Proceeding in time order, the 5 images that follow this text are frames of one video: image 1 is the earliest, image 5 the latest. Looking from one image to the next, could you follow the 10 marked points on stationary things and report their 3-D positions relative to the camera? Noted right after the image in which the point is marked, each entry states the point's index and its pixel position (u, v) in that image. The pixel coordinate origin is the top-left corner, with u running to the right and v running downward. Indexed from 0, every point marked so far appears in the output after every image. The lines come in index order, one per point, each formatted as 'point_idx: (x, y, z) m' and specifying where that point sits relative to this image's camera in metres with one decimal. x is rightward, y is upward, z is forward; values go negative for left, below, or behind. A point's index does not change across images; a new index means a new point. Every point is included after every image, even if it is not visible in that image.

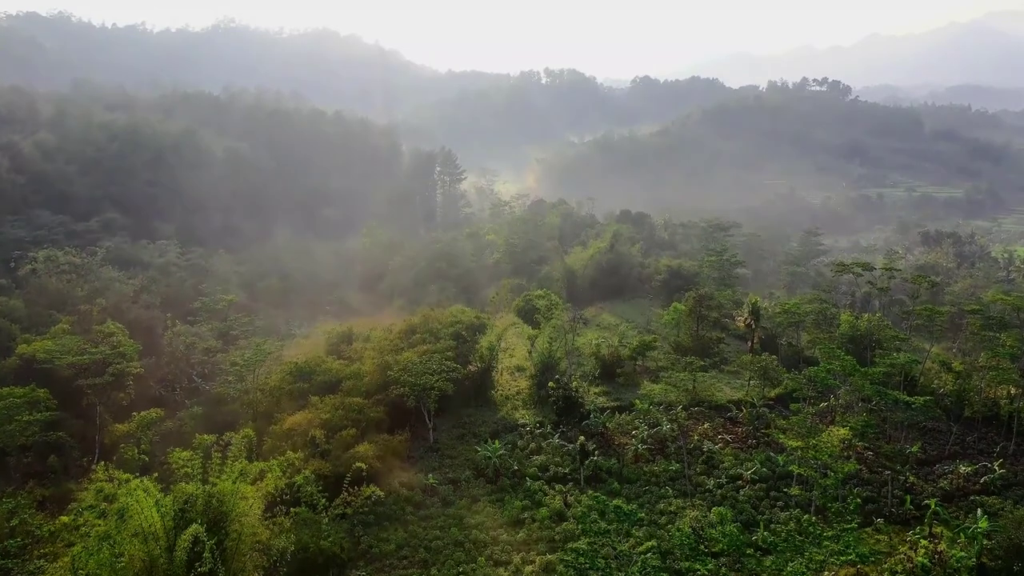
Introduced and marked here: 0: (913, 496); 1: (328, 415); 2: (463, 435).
0: (+11.3, -5.8, +16.3) m
1: (-5.7, -3.9, +17.8) m
2: (-1.6, -4.9, +19.4) m
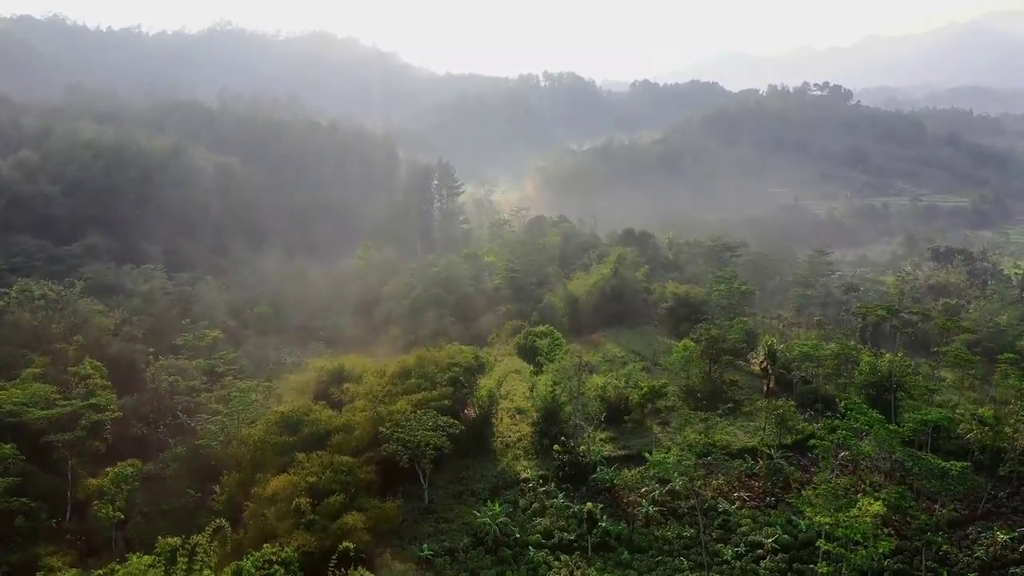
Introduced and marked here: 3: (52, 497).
0: (+11.3, -7.3, +15.0) m
1: (-5.6, -5.4, +16.4) m
2: (-1.6, -6.4, +18.1) m
3: (-15.1, -6.9, +19.0) m
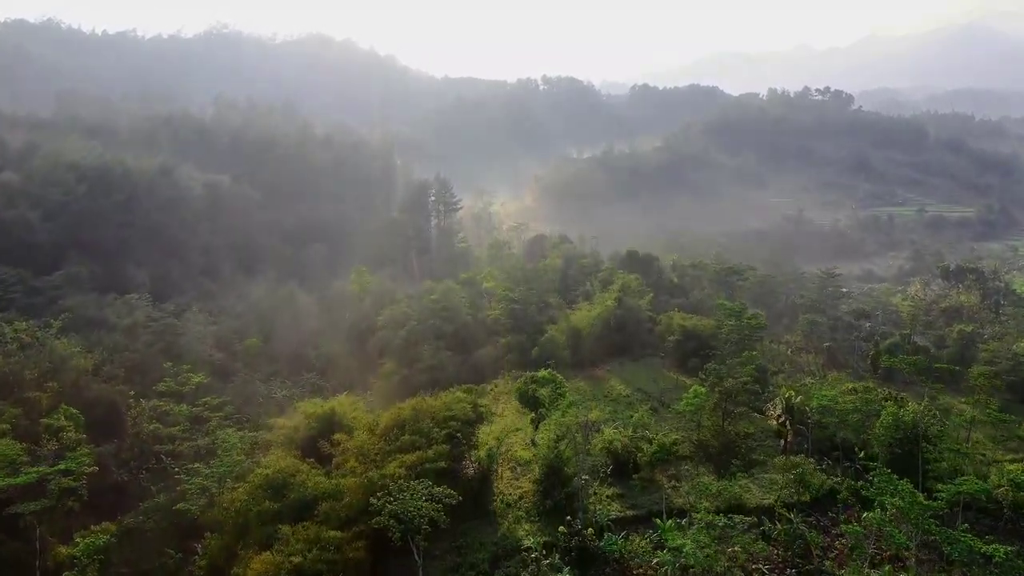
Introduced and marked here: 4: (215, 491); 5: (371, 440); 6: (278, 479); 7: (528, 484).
0: (+11.4, -8.9, +13.7) m
1: (-5.6, -7.1, +15.1) m
2: (-1.5, -8.1, +16.8) m
3: (-15.0, -8.6, +17.7) m
4: (-9.9, -6.8, +19.3) m
5: (-4.8, -5.1, +19.7) m
6: (-7.3, -6.0, +18.1) m
7: (+0.5, -6.7, +19.8) m
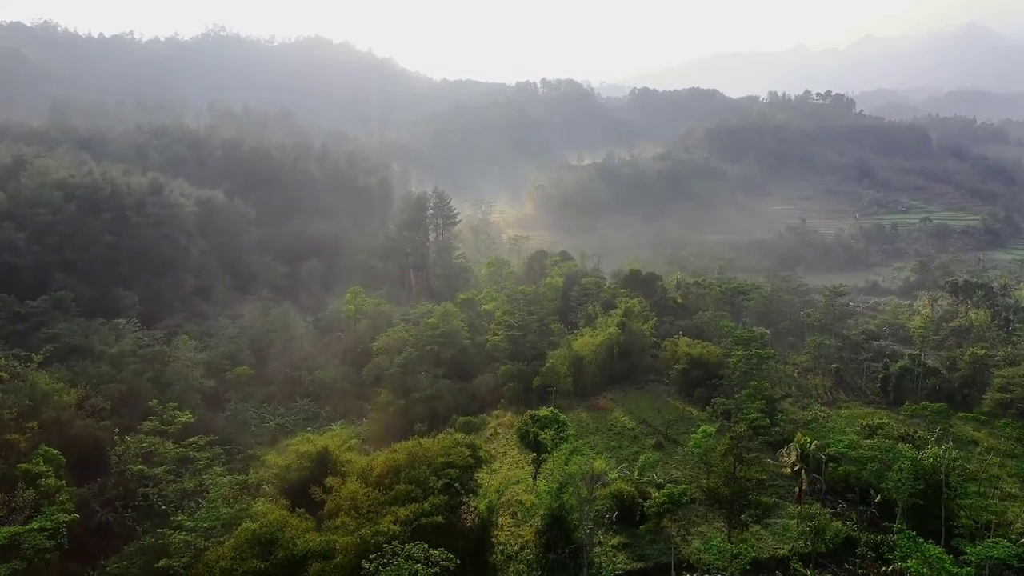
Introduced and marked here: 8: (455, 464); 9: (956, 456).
0: (+11.4, -10.2, +12.8) m
1: (-5.5, -8.4, +14.2) m
2: (-1.5, -9.4, +15.8) m
3: (-15.0, -9.9, +16.7) m
4: (-9.9, -8.1, +18.3) m
5: (-4.8, -6.5, +18.8) m
6: (-7.3, -7.3, +17.1) m
7: (+0.6, -8.0, +18.8) m
8: (-1.9, -5.9, +19.6) m
9: (+14.7, -5.7, +19.2) m
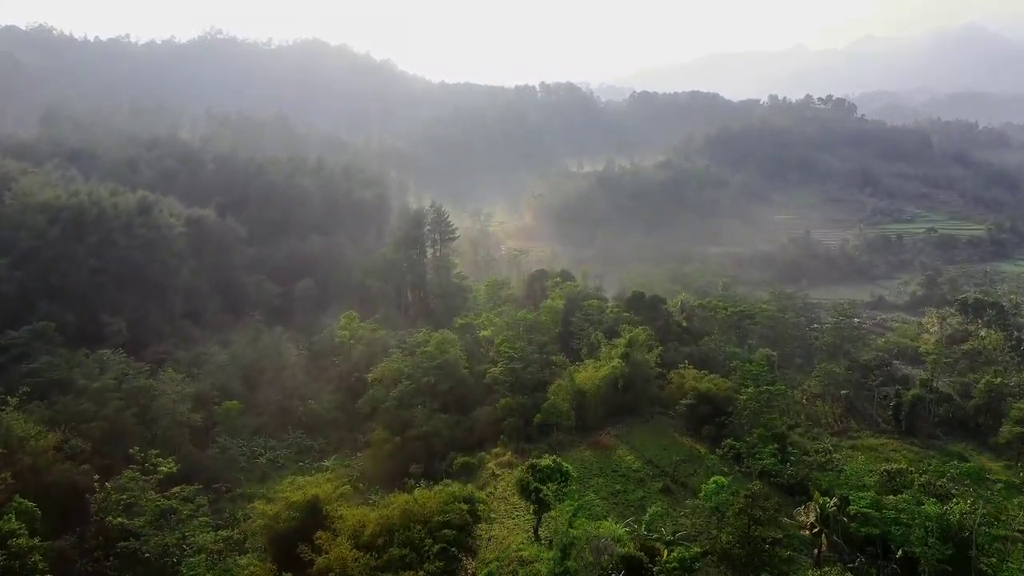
0: (+11.4, -11.7, +11.7) m
1: (-5.5, -9.9, +13.0) m
2: (-1.5, -10.9, +14.7) m
3: (-15.0, -11.4, +15.5) m
4: (-9.8, -9.6, +17.1) m
5: (-4.8, -8.0, +17.6) m
6: (-7.3, -8.8, +16.0) m
7: (+0.6, -9.5, +17.7) m
8: (-1.9, -7.4, +18.5) m
9: (+14.7, -7.1, +18.1) m
